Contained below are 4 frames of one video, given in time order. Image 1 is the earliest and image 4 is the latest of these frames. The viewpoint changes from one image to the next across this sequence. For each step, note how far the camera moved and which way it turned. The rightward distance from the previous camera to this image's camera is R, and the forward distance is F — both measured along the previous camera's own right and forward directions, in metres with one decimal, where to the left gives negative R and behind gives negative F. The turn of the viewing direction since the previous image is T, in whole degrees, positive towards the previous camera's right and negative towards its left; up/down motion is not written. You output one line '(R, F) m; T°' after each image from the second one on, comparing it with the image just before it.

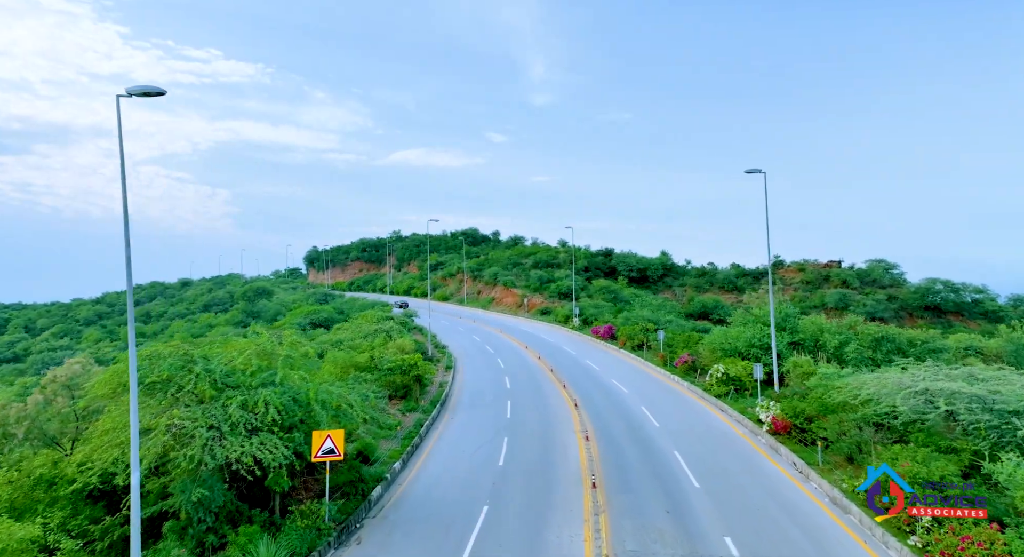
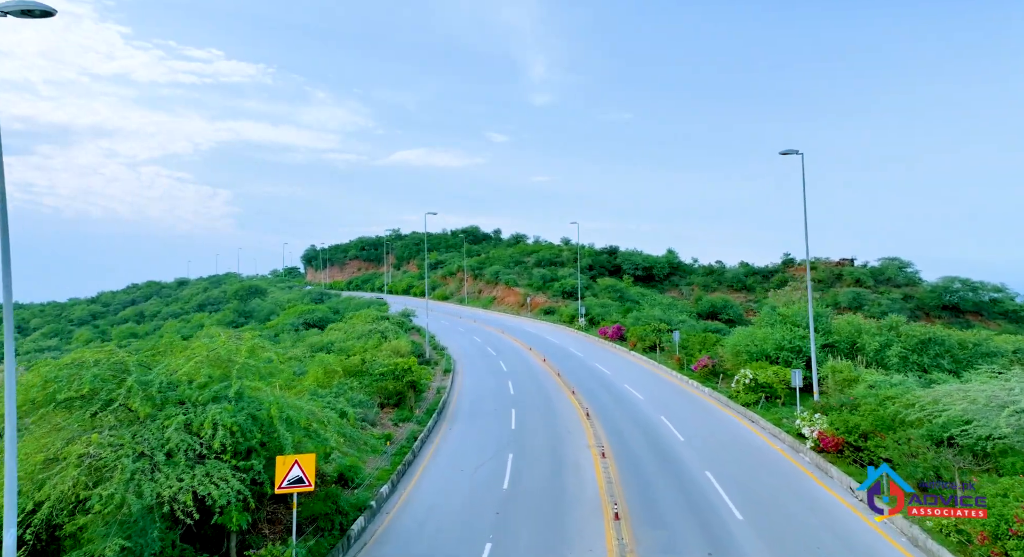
(-0.2, +3.1) m; 0°
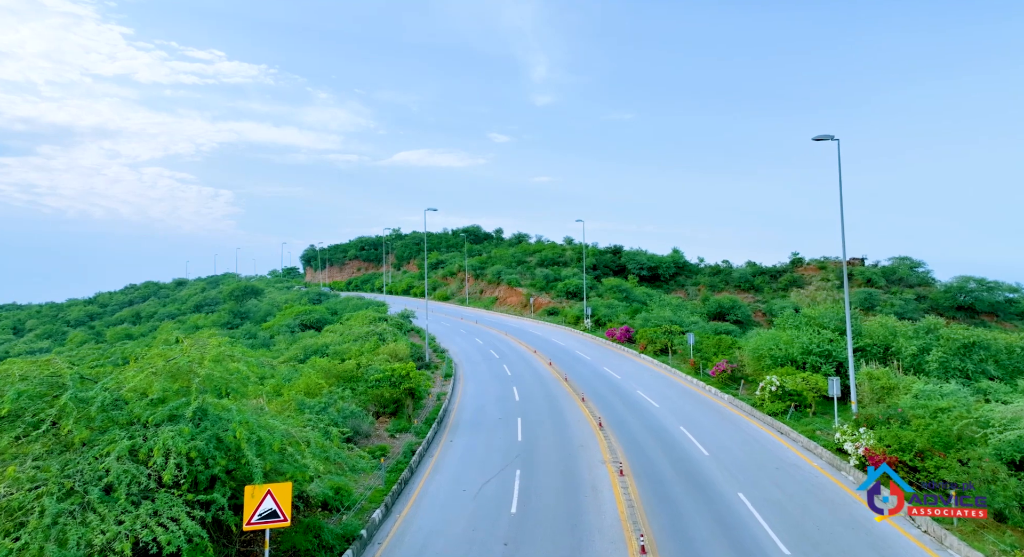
(-0.2, +2.2) m; 0°
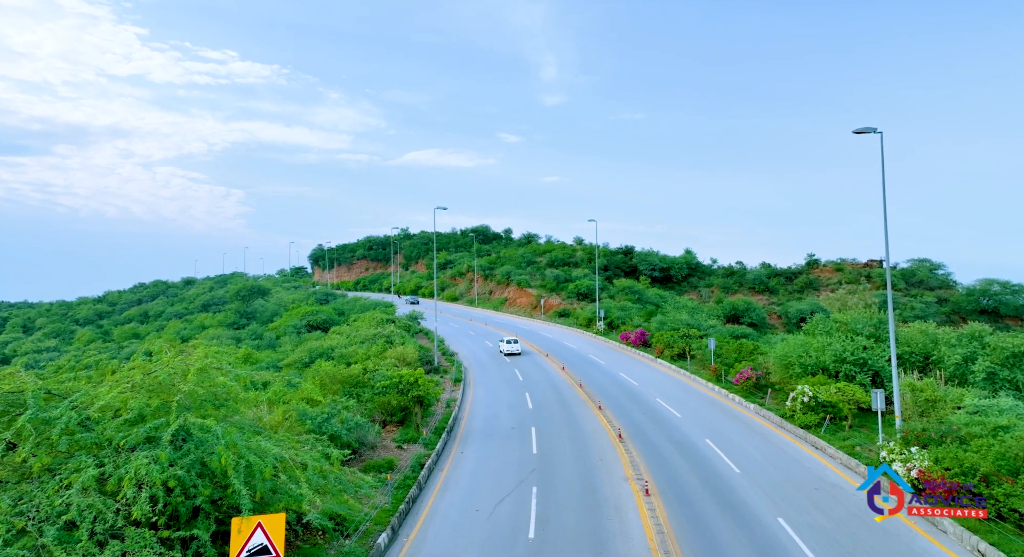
(-0.2, +1.5) m; -1°
